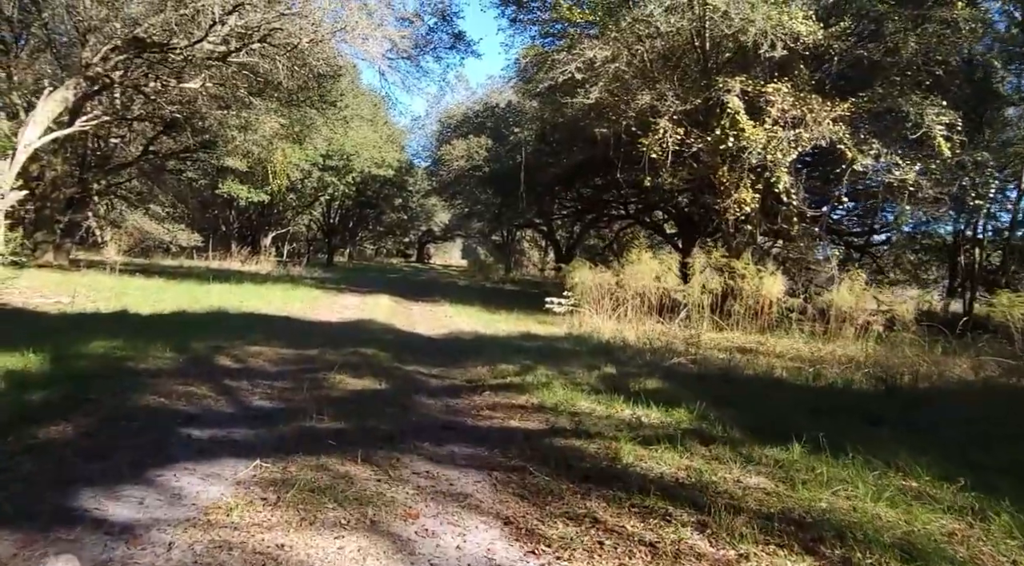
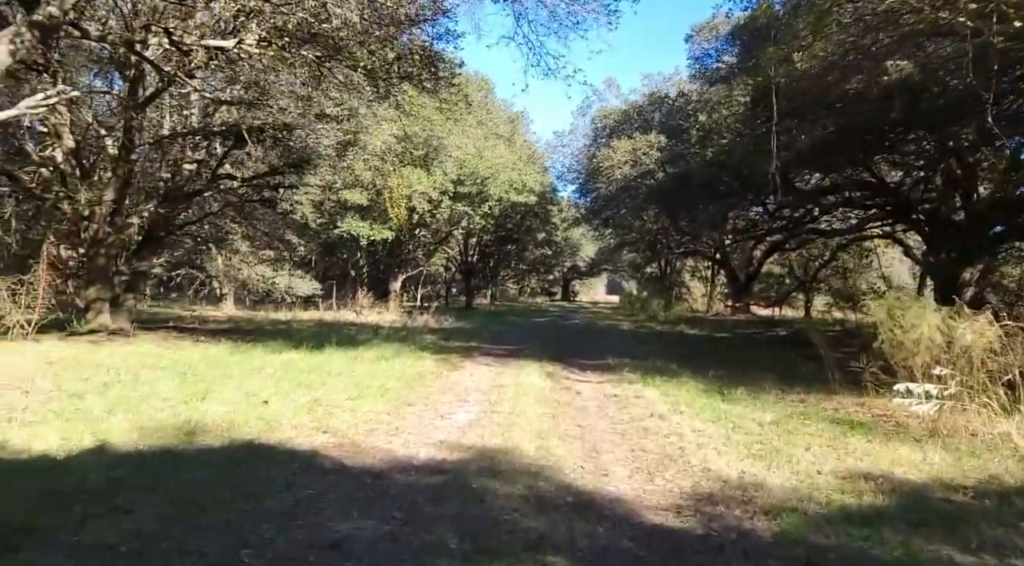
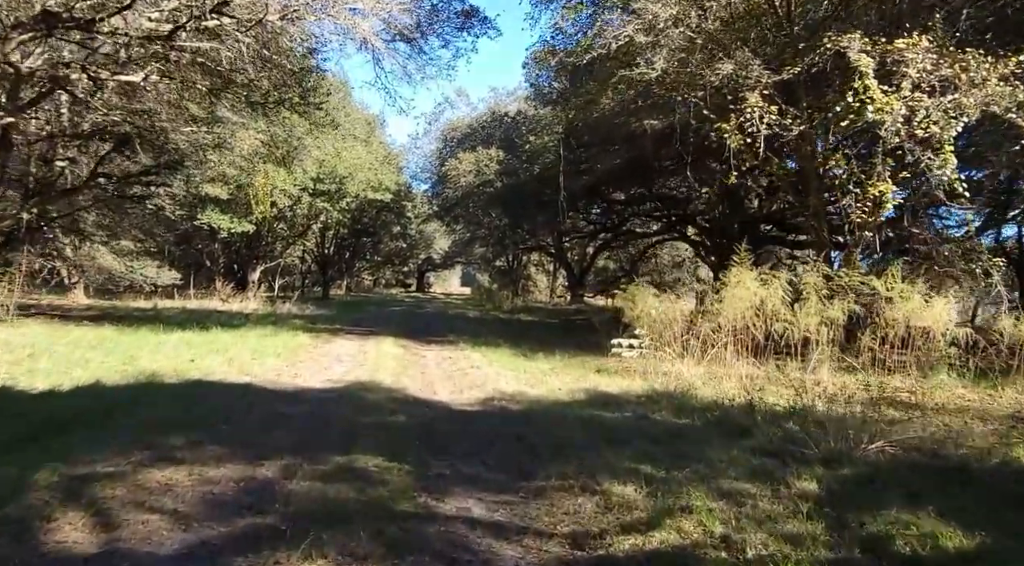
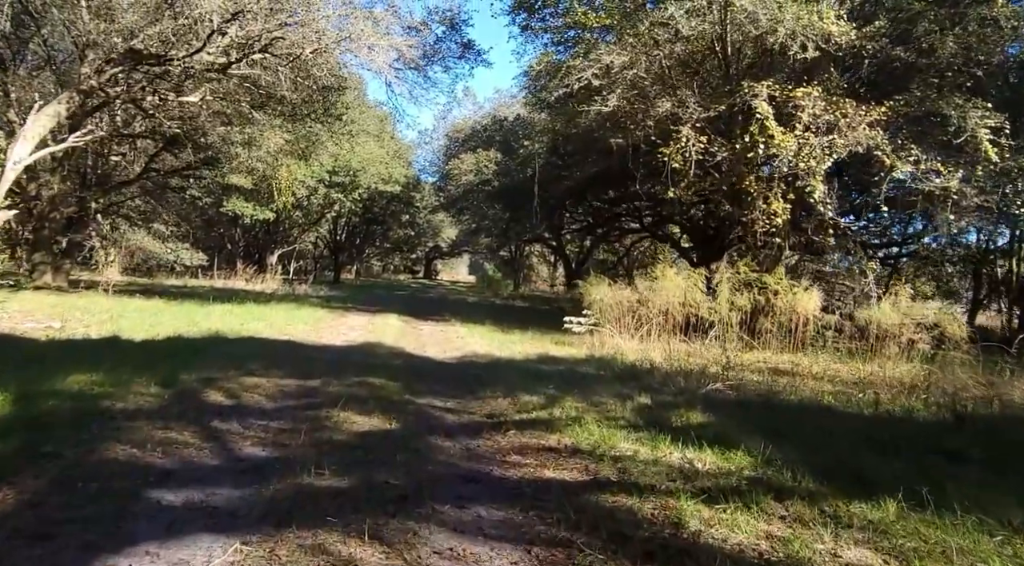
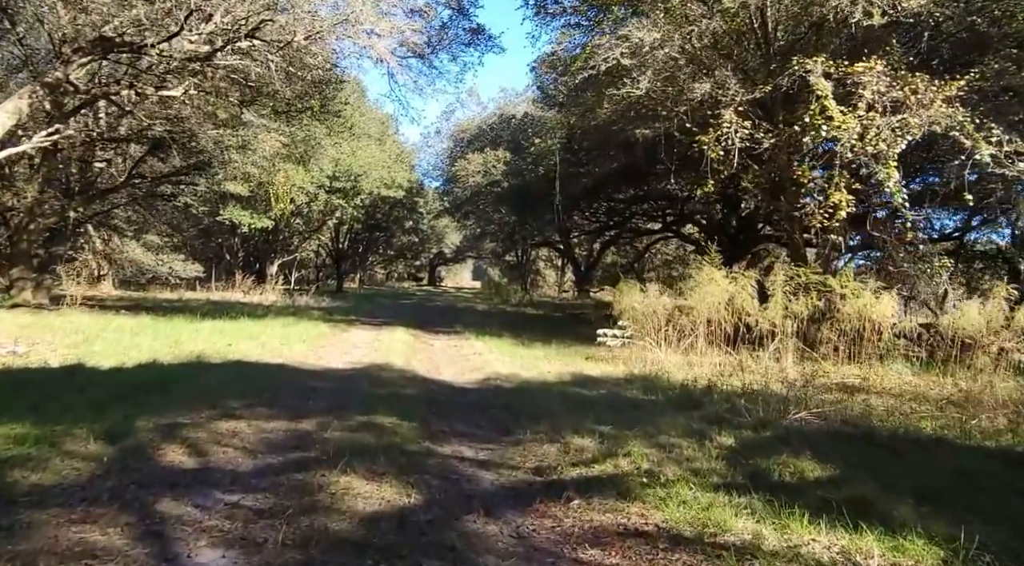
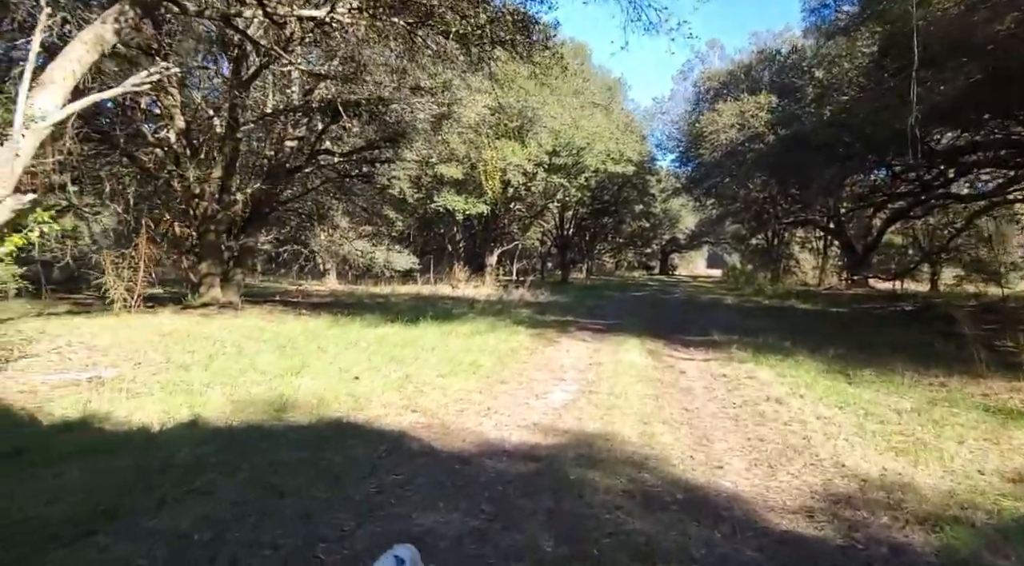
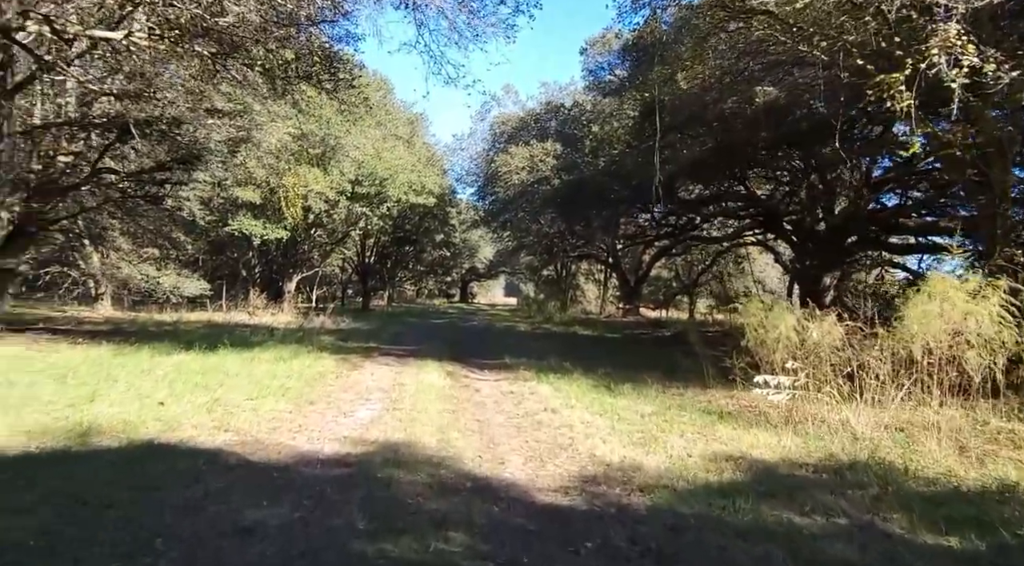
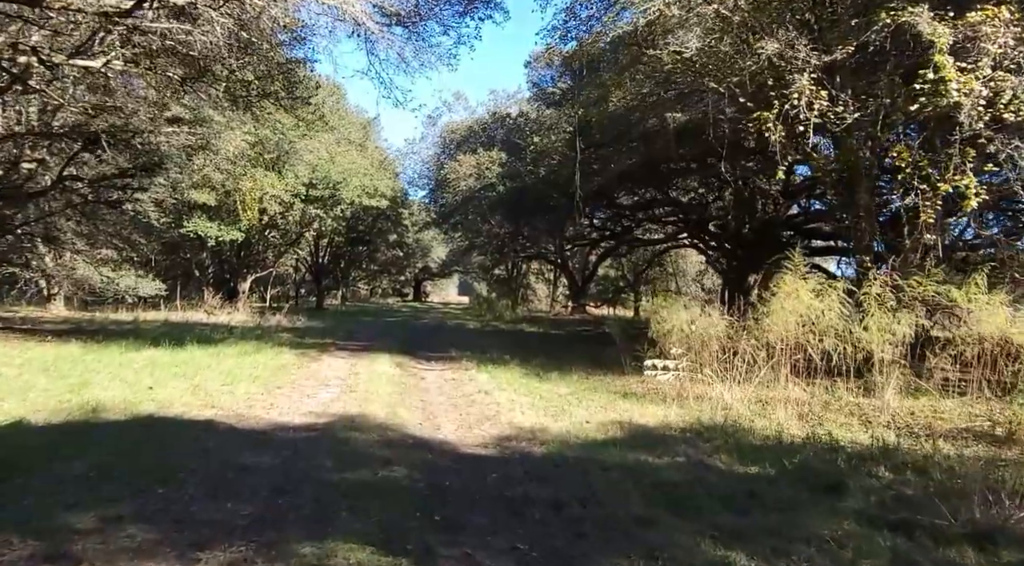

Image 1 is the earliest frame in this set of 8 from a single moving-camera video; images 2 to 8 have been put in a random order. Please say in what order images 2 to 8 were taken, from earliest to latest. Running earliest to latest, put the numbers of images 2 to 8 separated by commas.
4, 5, 3, 8, 7, 2, 6
